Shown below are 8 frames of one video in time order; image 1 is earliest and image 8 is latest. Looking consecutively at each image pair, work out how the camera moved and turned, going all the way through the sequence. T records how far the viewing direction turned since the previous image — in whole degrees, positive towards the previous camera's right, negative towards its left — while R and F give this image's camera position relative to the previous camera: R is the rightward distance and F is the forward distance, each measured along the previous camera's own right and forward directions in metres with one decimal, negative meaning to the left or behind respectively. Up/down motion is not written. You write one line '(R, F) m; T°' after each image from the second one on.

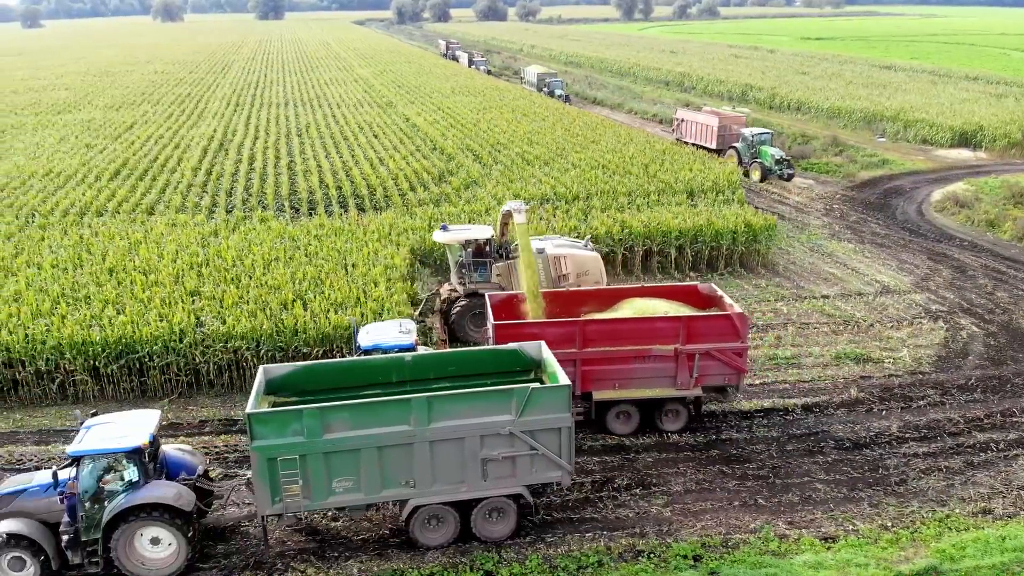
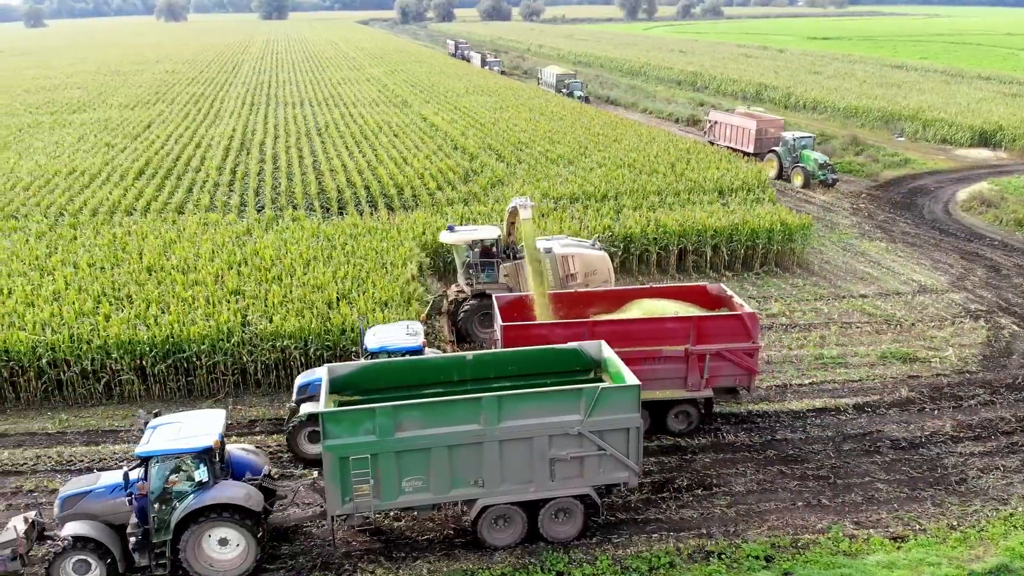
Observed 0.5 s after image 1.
(-0.7, +0.1) m; 0°
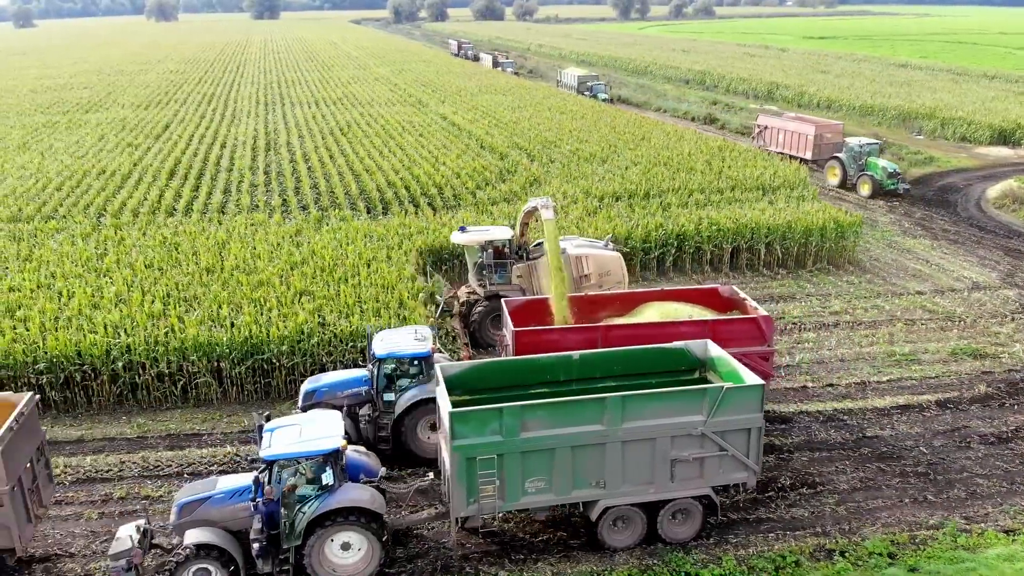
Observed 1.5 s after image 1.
(-1.4, +0.1) m; +1°
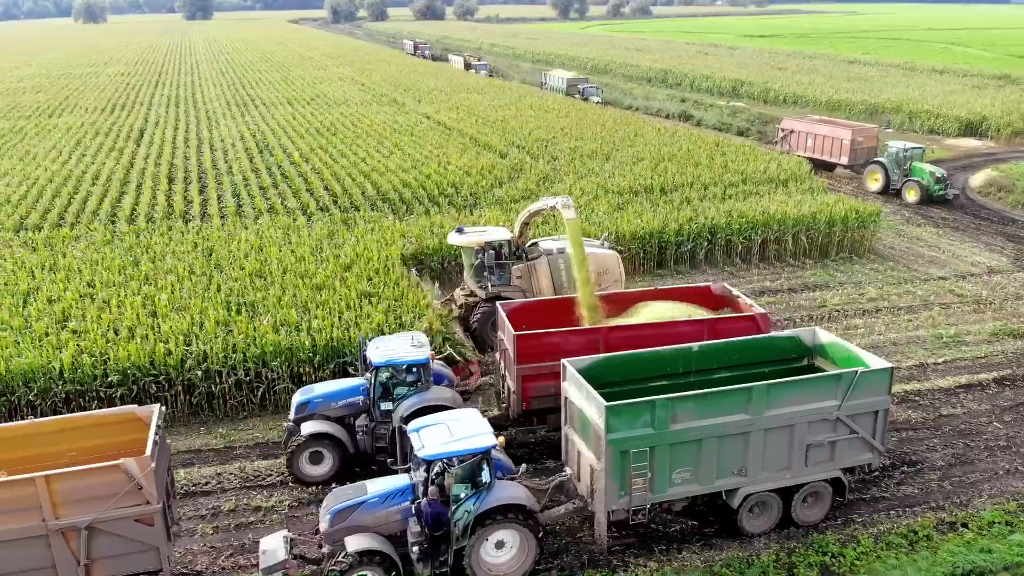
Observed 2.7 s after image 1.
(-2.0, +0.1) m; +5°
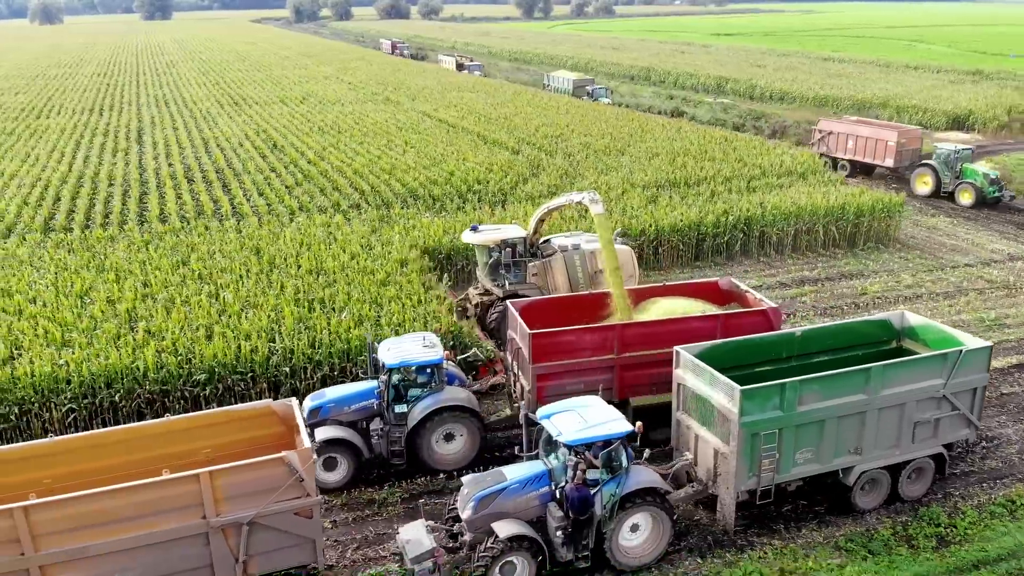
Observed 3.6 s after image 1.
(-1.7, -0.1) m; +3°
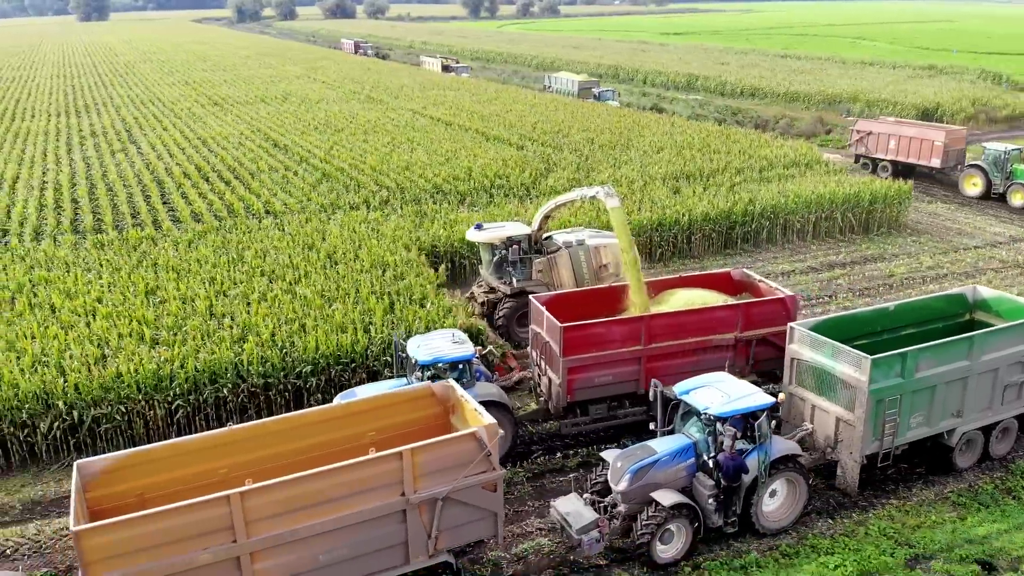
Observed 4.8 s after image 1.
(-2.1, -0.3) m; +4°
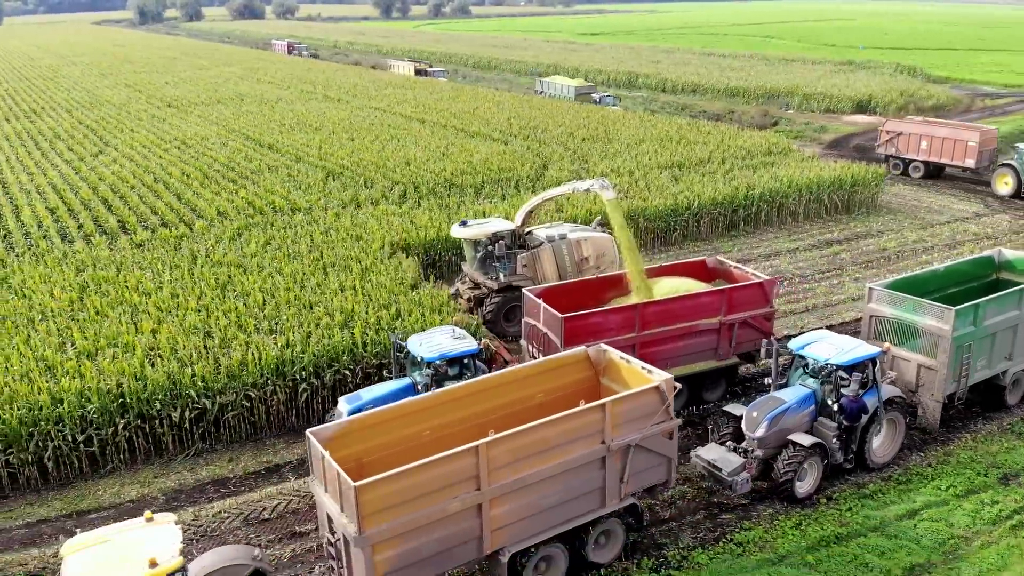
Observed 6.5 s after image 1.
(-2.6, -0.6) m; +7°
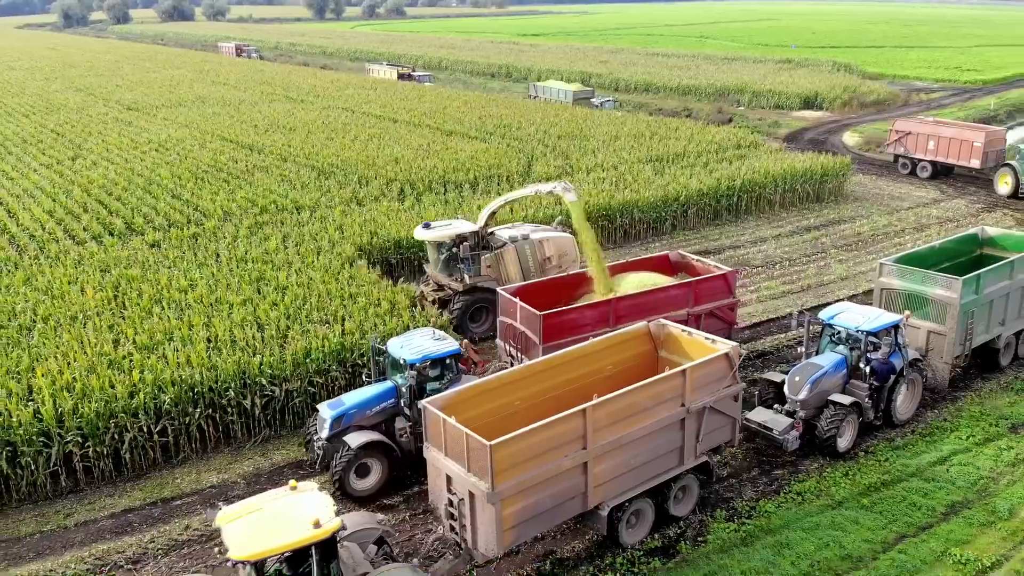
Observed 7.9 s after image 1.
(-1.6, -0.6) m; +5°
